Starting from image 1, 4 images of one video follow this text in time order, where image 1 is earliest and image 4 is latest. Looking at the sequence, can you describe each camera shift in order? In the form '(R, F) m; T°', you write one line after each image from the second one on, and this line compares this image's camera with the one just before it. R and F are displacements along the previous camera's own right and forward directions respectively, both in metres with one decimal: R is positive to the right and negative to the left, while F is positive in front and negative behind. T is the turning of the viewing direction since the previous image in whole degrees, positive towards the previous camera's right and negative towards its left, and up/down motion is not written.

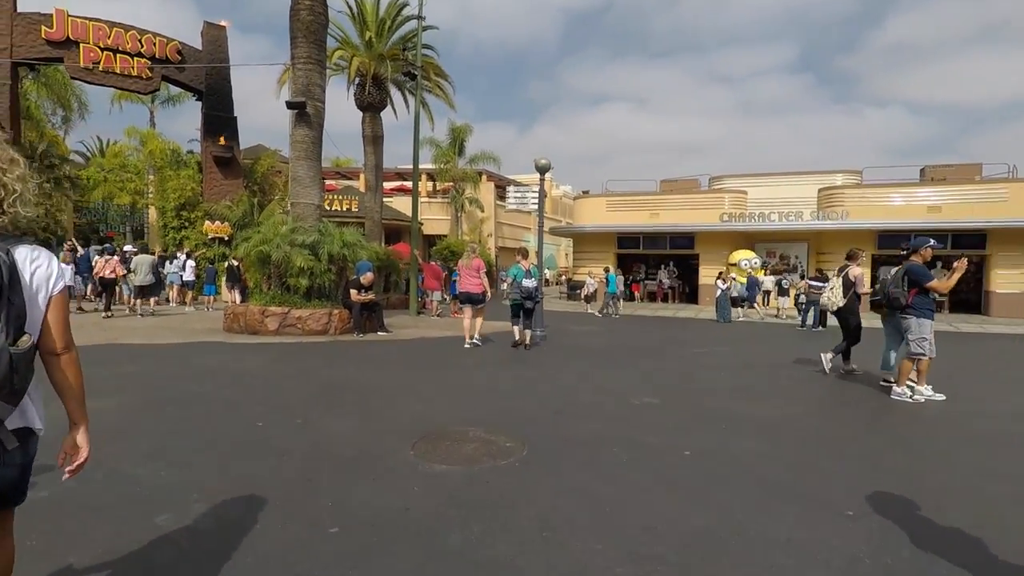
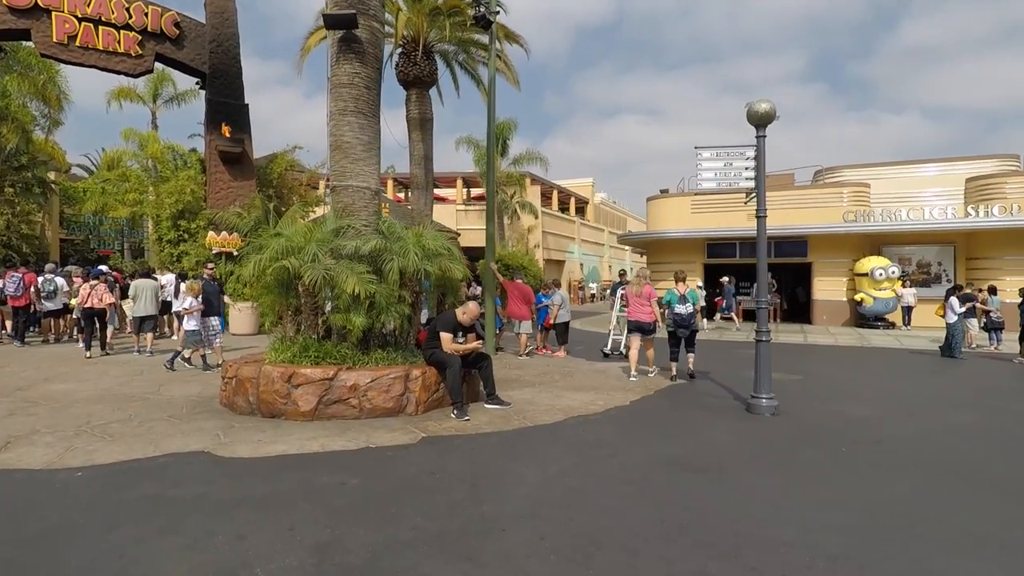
(-2.2, +4.8) m; -1°
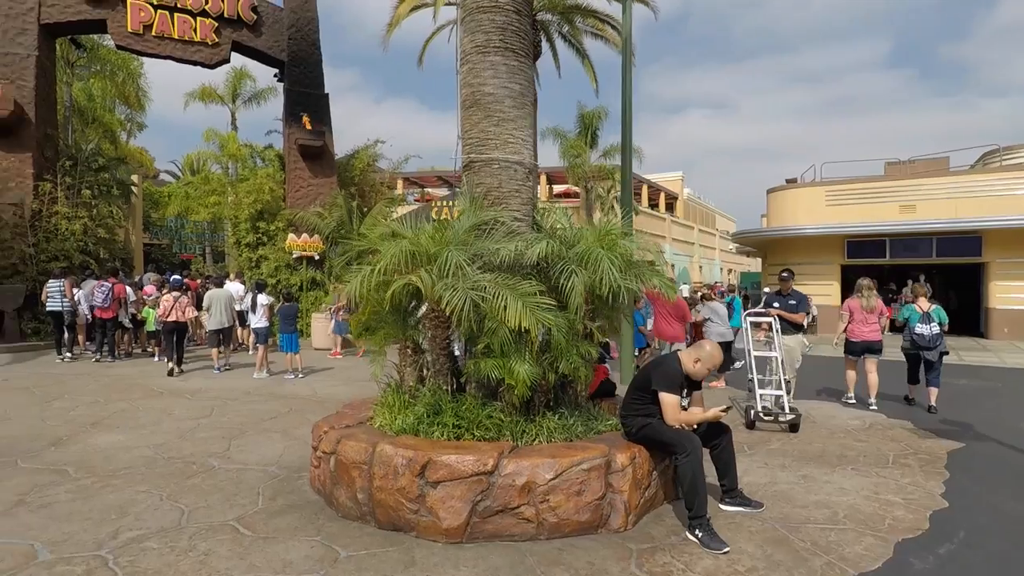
(-1.3, +2.4) m; -6°
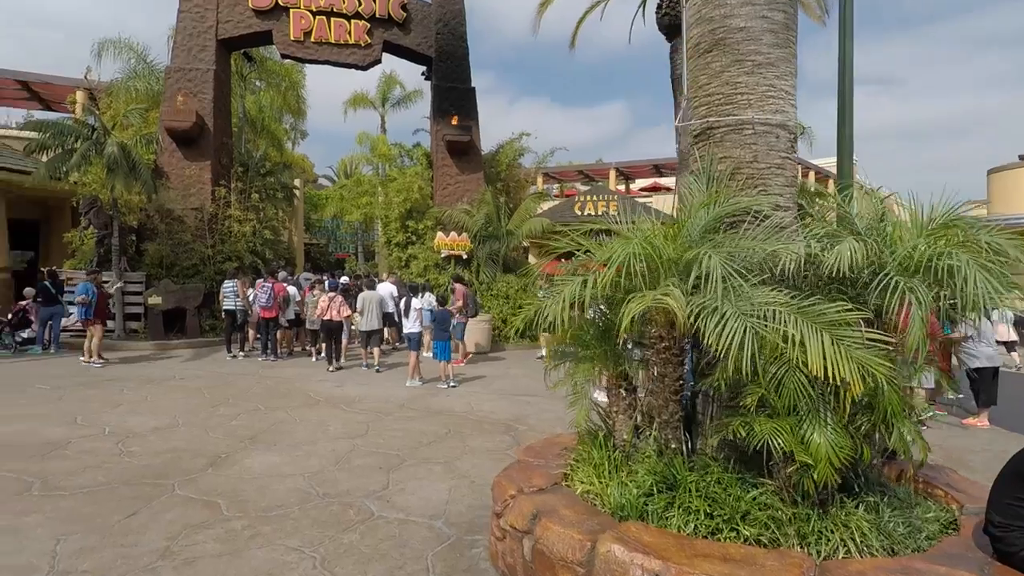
(-0.7, +1.2) m; -13°
